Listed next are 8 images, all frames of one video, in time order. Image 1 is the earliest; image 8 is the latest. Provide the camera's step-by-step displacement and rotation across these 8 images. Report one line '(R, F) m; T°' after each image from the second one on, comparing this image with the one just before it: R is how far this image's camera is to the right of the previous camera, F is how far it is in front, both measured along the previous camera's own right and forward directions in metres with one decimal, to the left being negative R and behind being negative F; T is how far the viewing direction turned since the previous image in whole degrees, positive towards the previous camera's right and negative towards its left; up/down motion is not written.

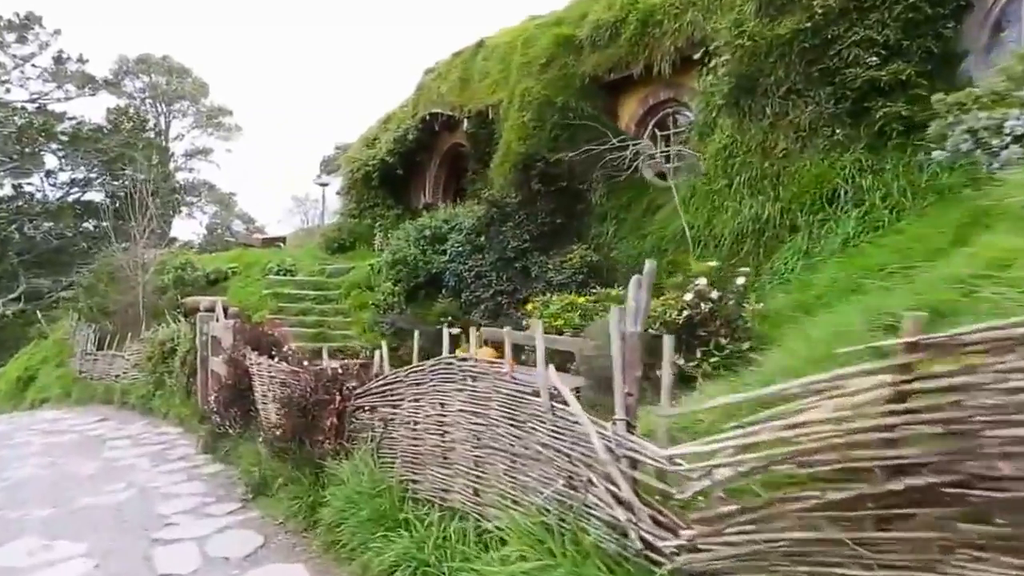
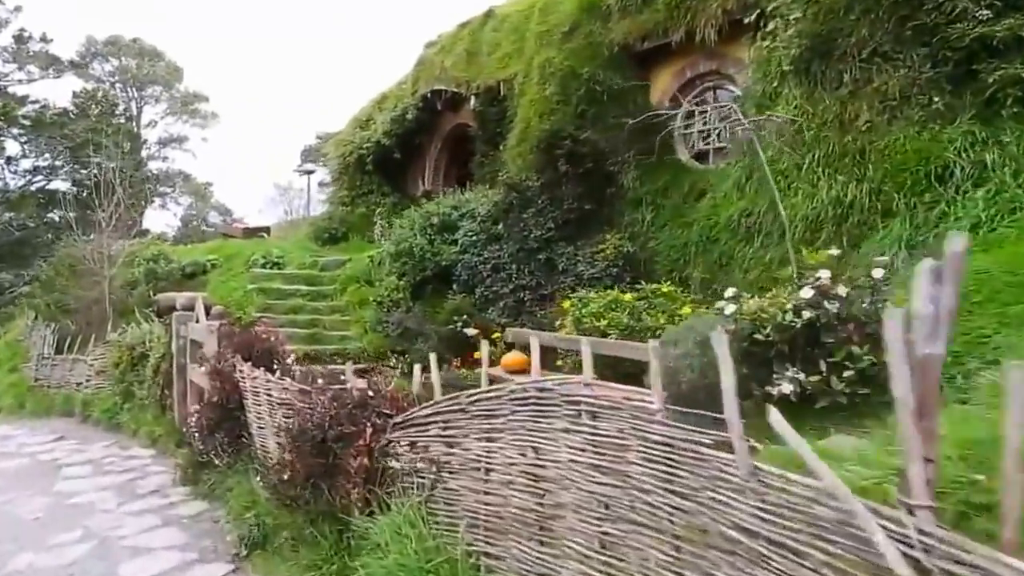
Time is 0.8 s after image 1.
(-0.5, +1.2) m; +2°
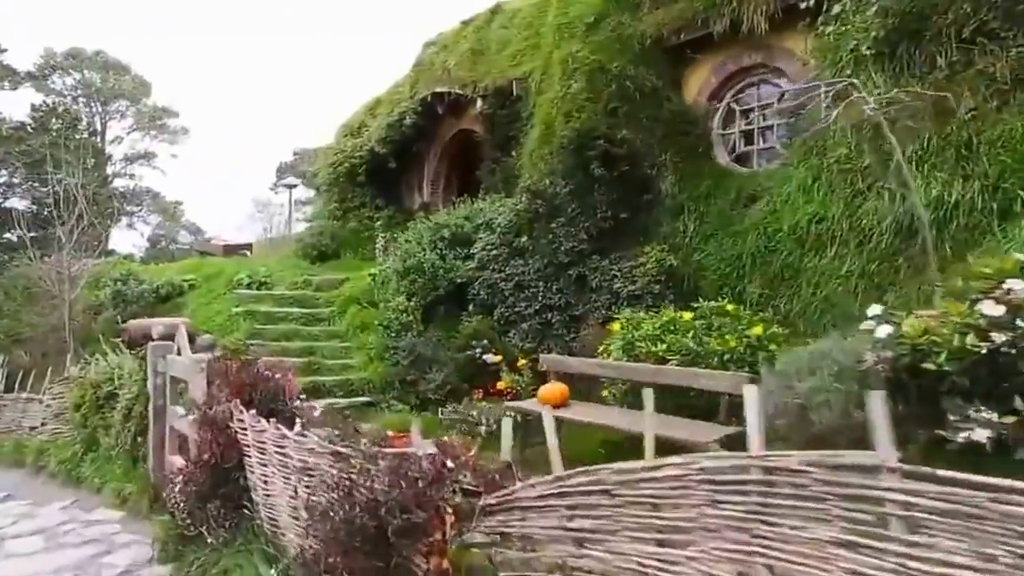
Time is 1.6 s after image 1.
(-0.5, +1.1) m; +2°
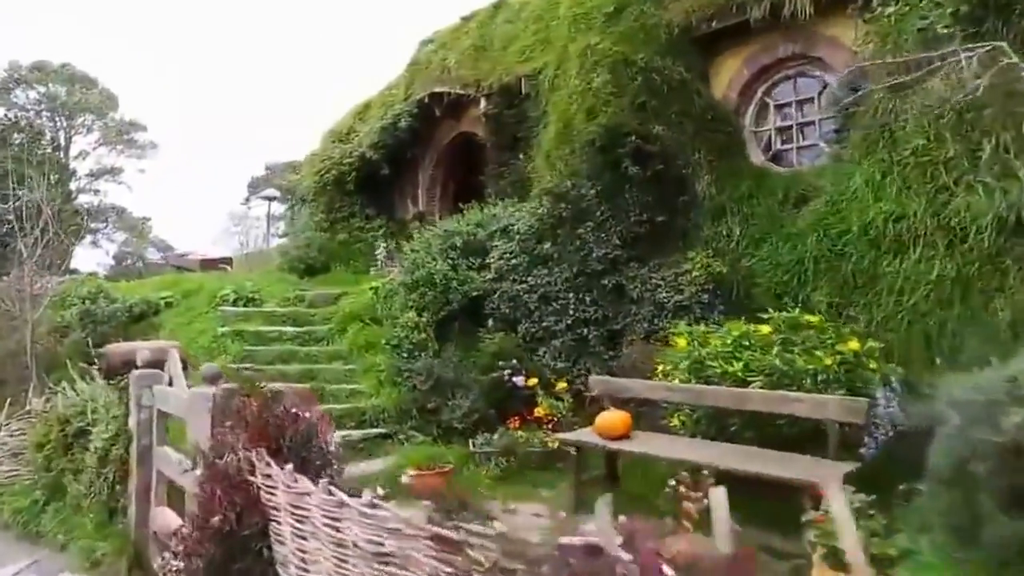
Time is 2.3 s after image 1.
(-0.5, +0.8) m; +2°
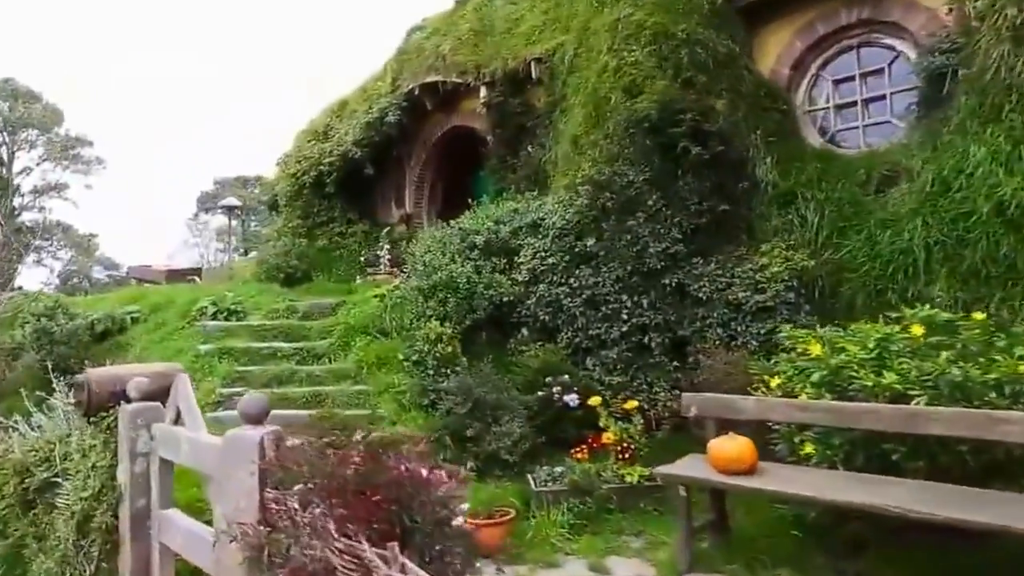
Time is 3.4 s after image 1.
(-0.7, +1.0) m; +3°
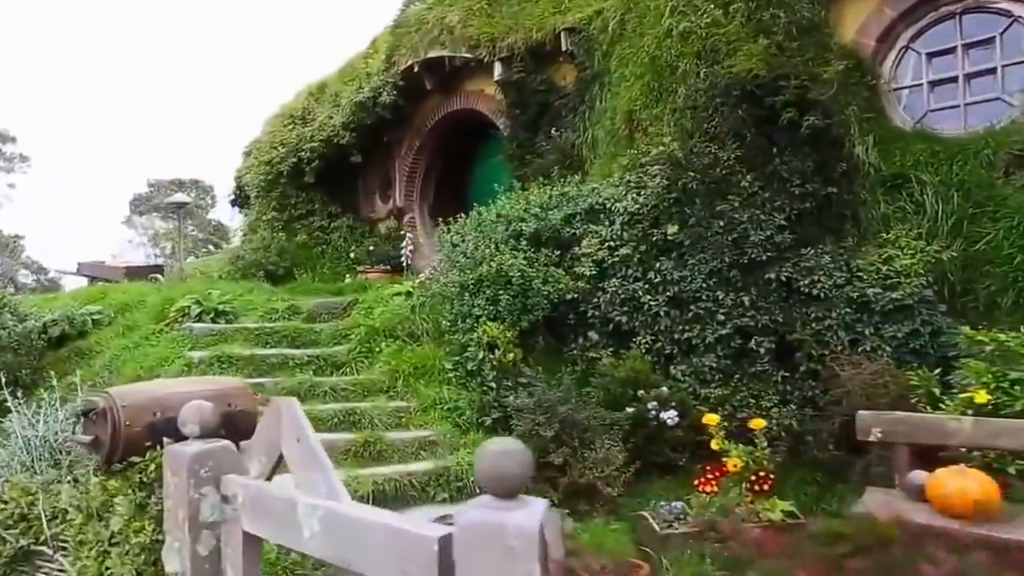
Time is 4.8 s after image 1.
(-0.8, +1.1) m; +4°
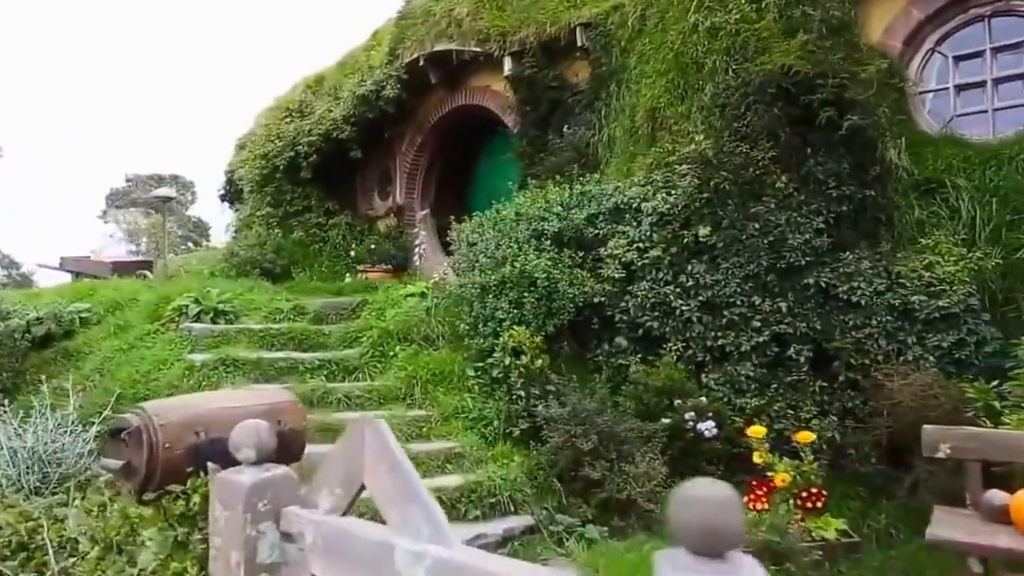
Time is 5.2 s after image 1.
(-0.3, +0.2) m; +1°
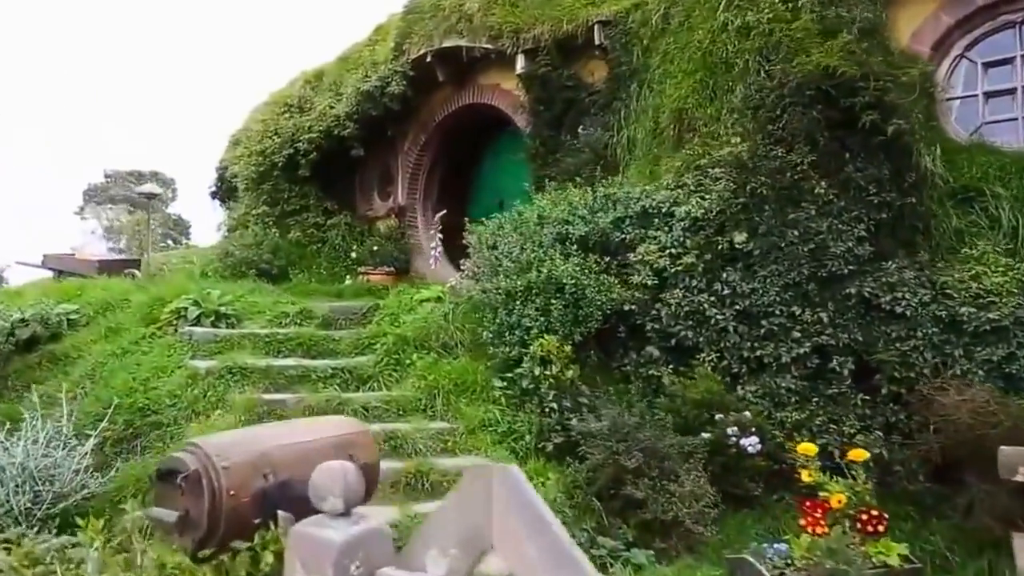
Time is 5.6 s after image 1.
(-0.3, +0.2) m; +1°
